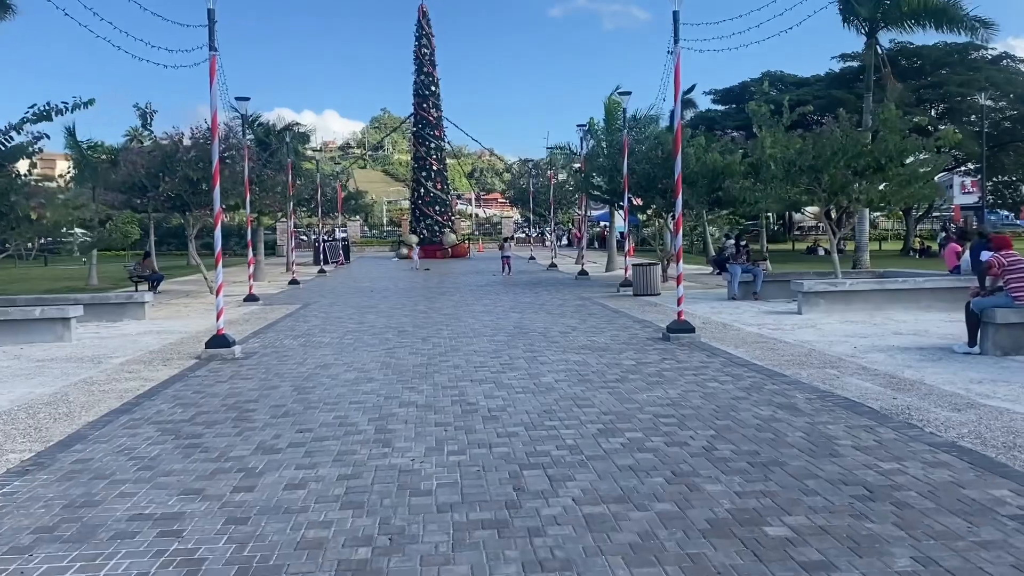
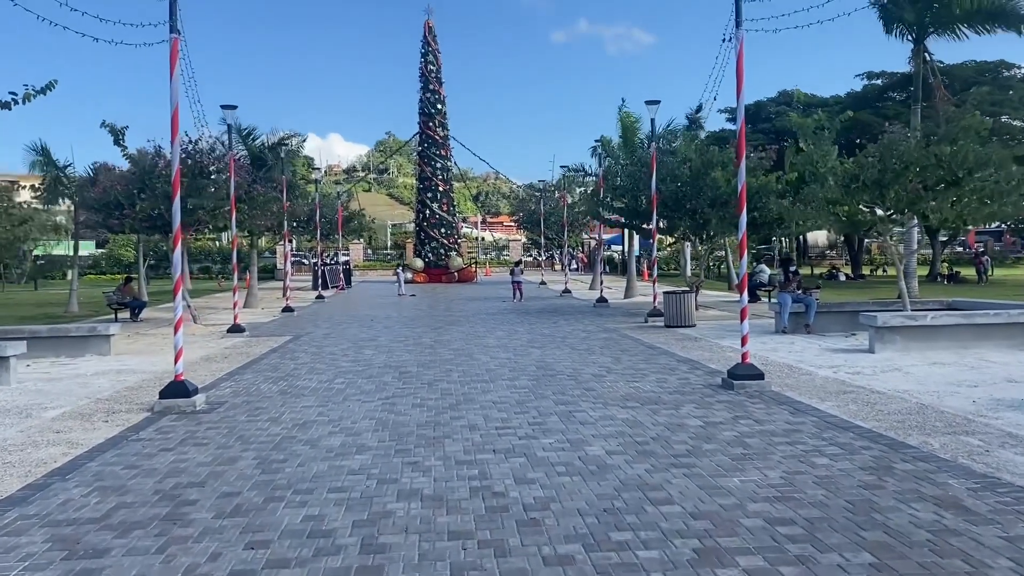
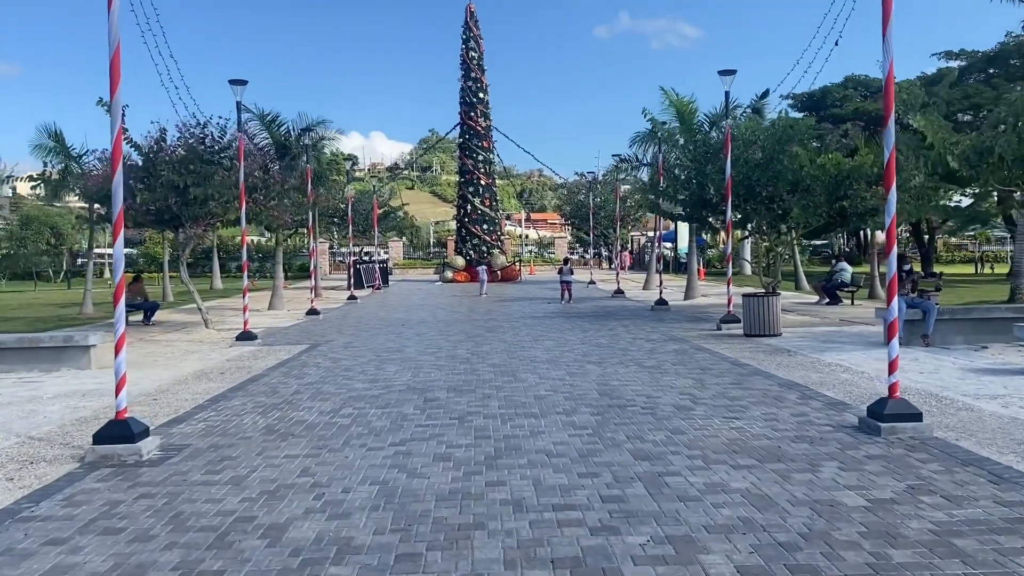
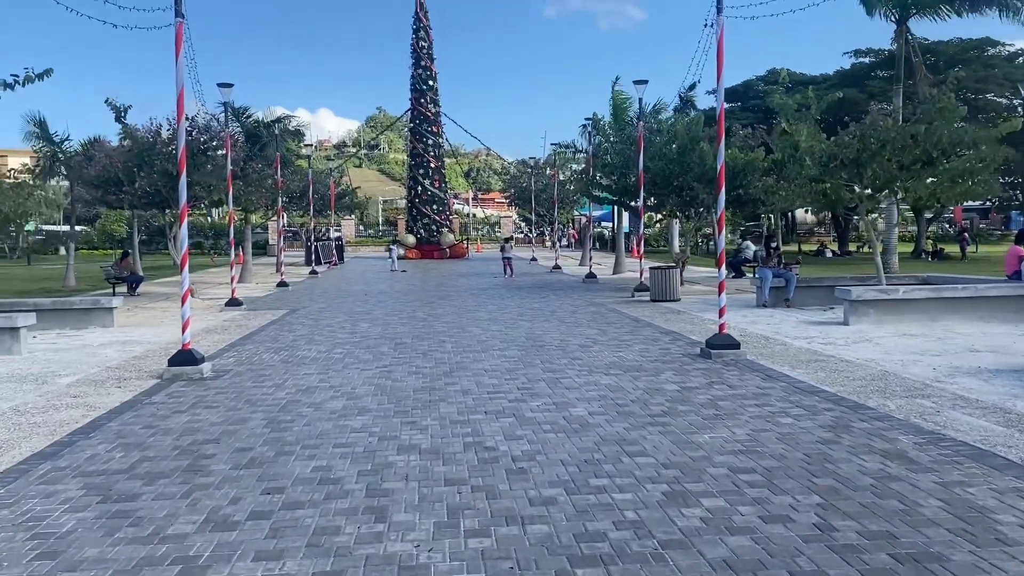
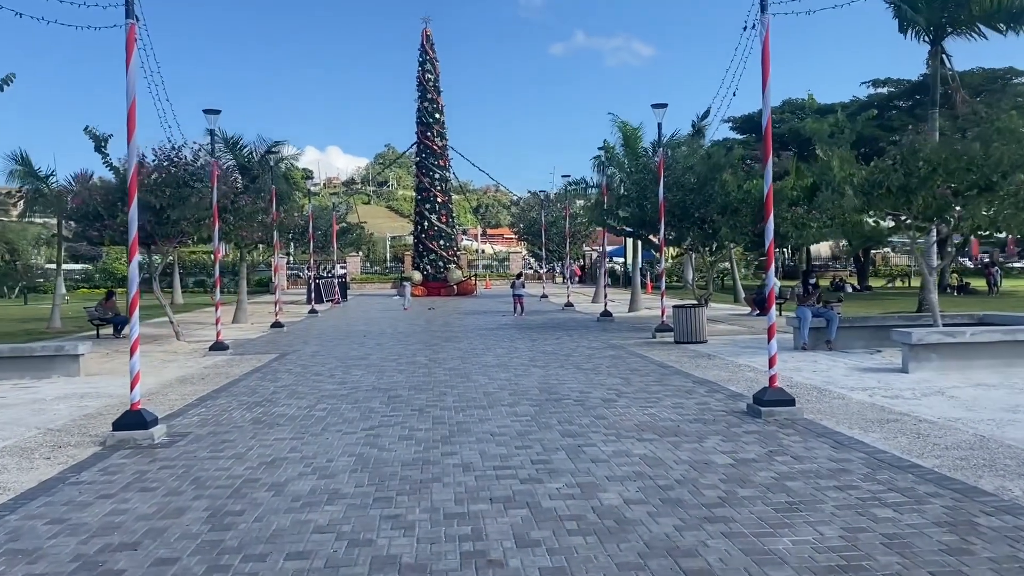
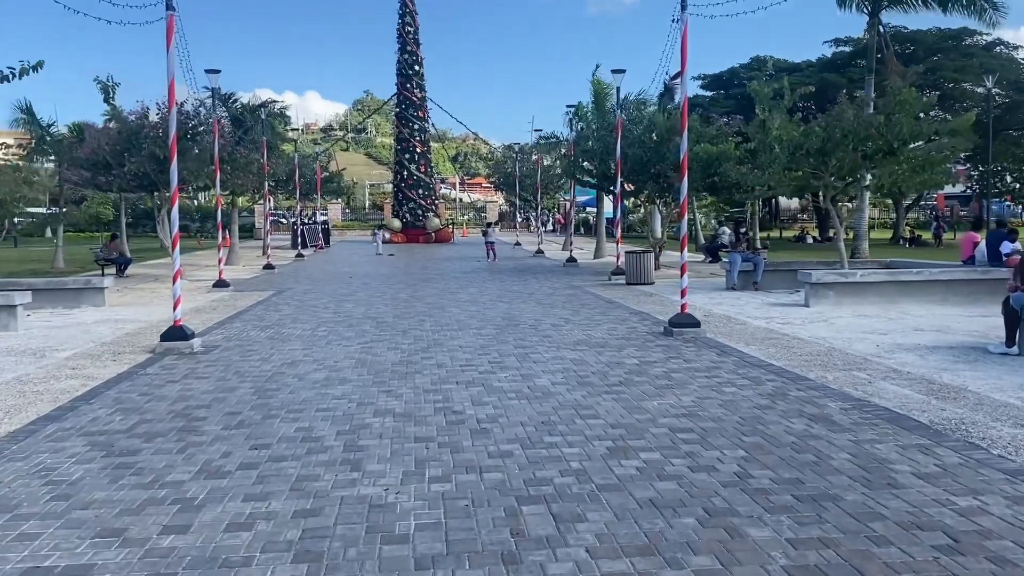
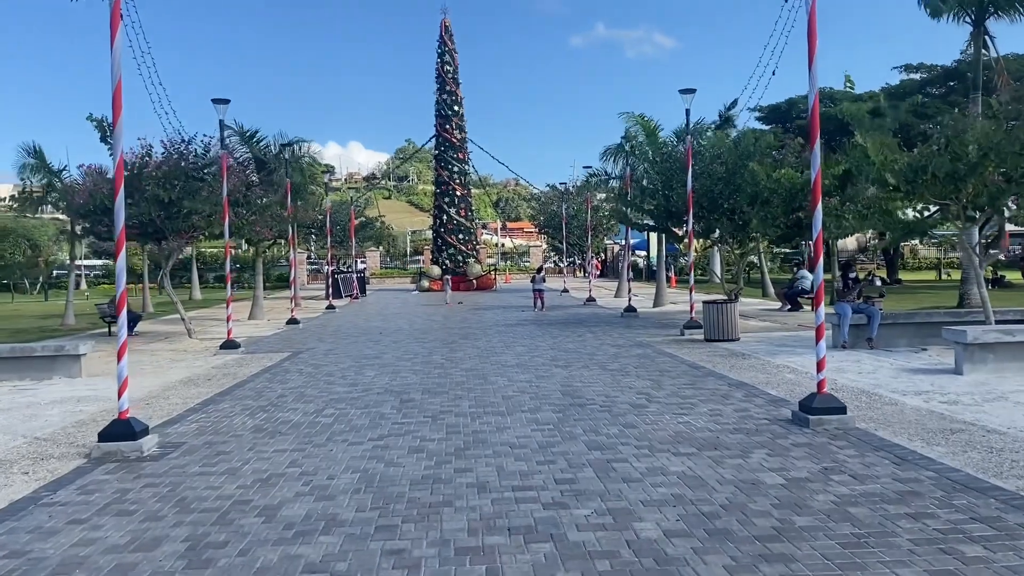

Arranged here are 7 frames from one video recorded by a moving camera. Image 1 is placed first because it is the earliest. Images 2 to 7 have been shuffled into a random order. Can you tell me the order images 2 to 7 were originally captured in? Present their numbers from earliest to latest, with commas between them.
6, 4, 2, 5, 7, 3
